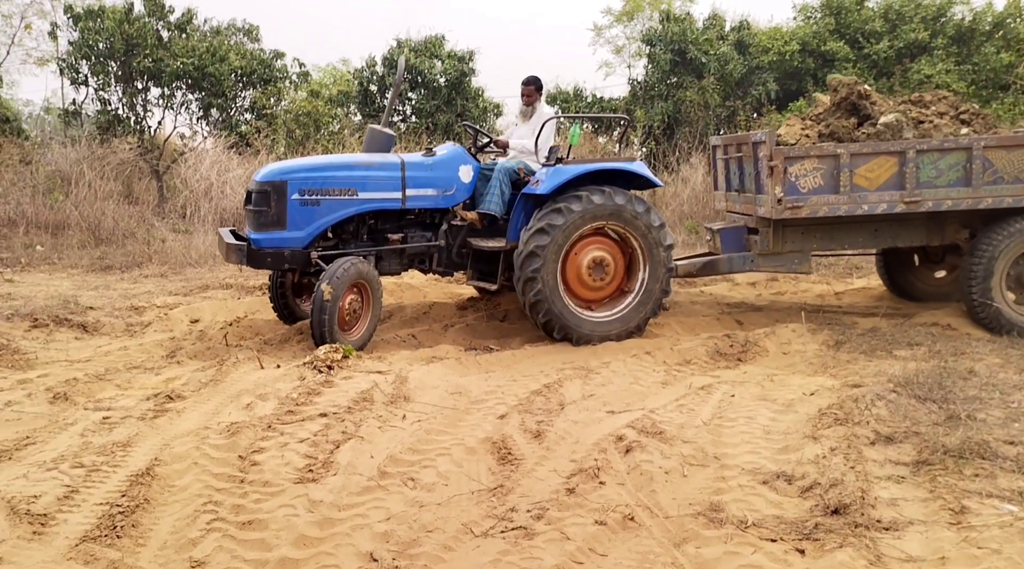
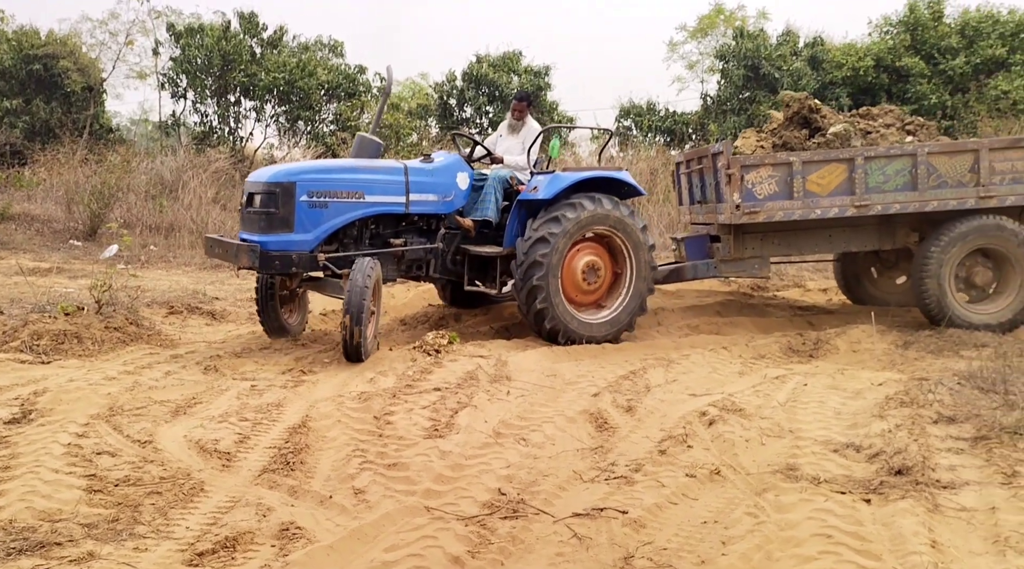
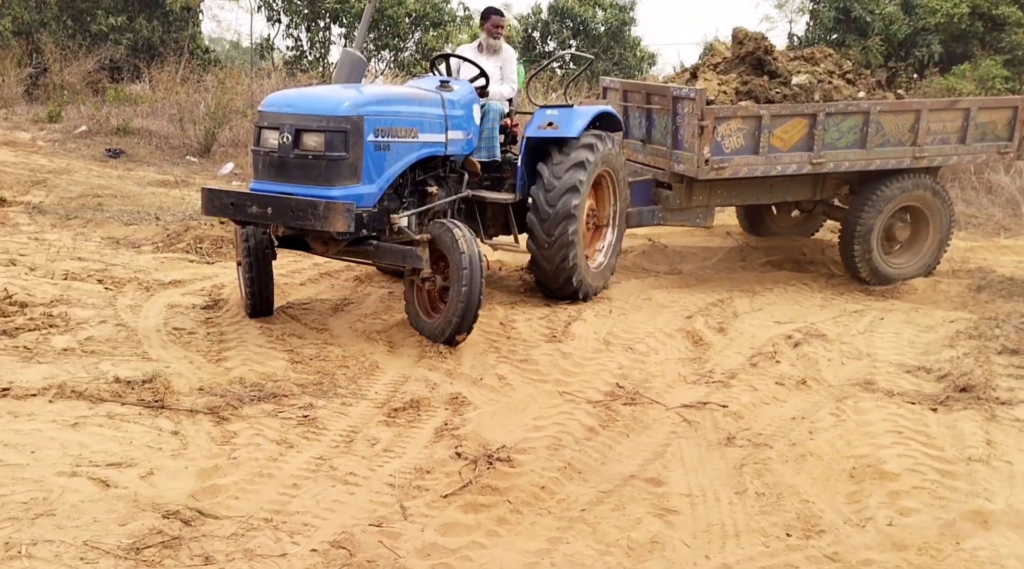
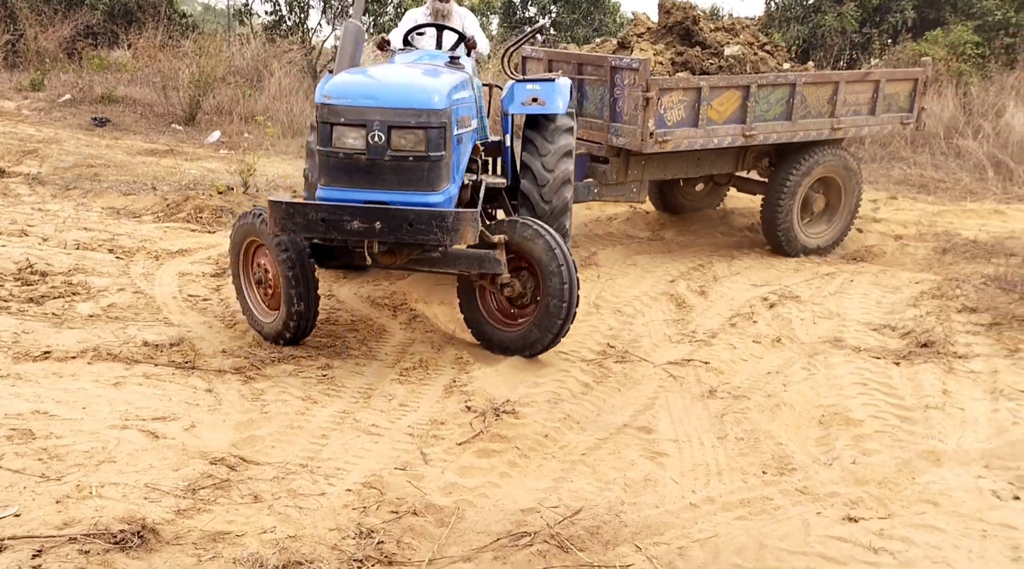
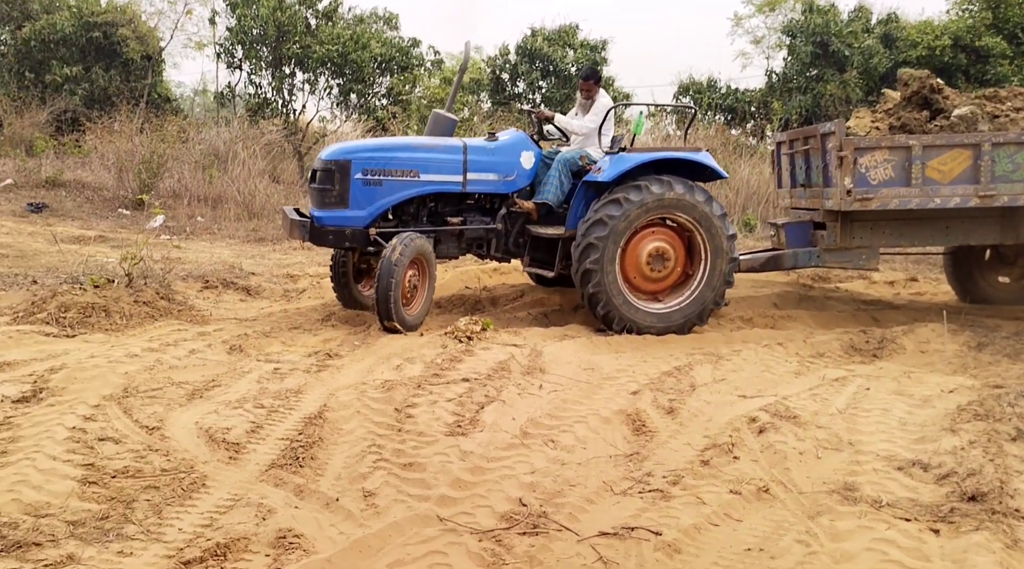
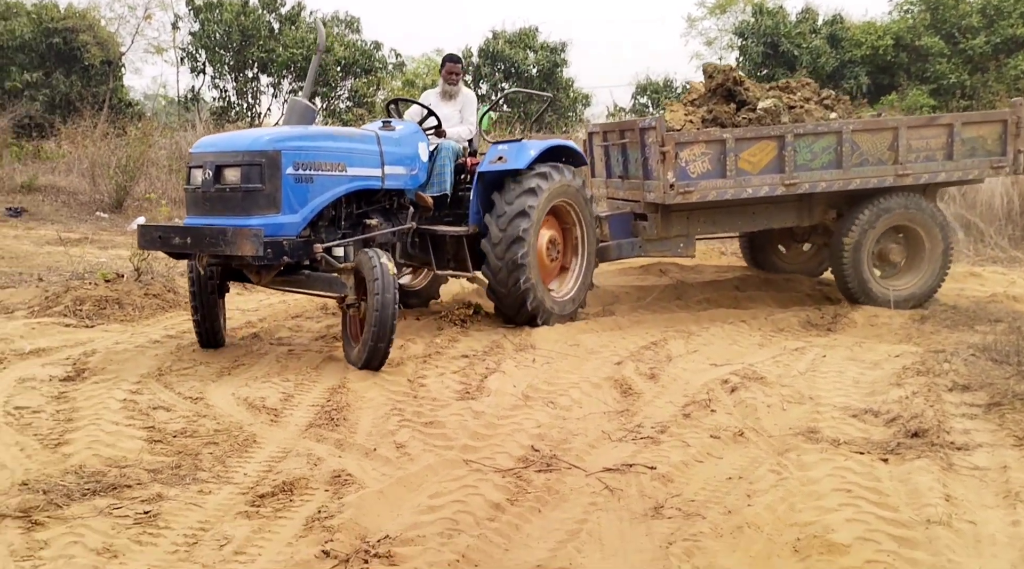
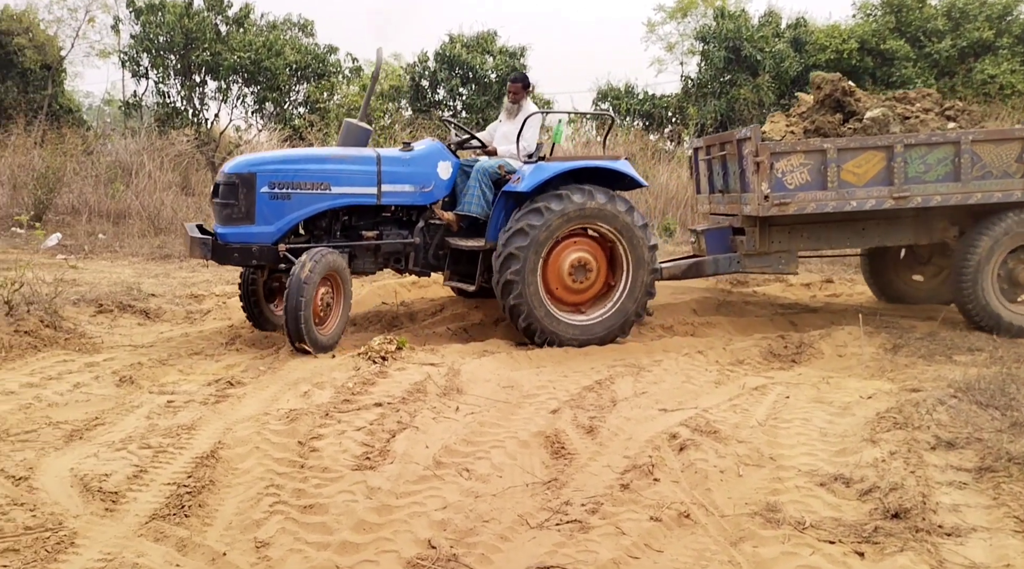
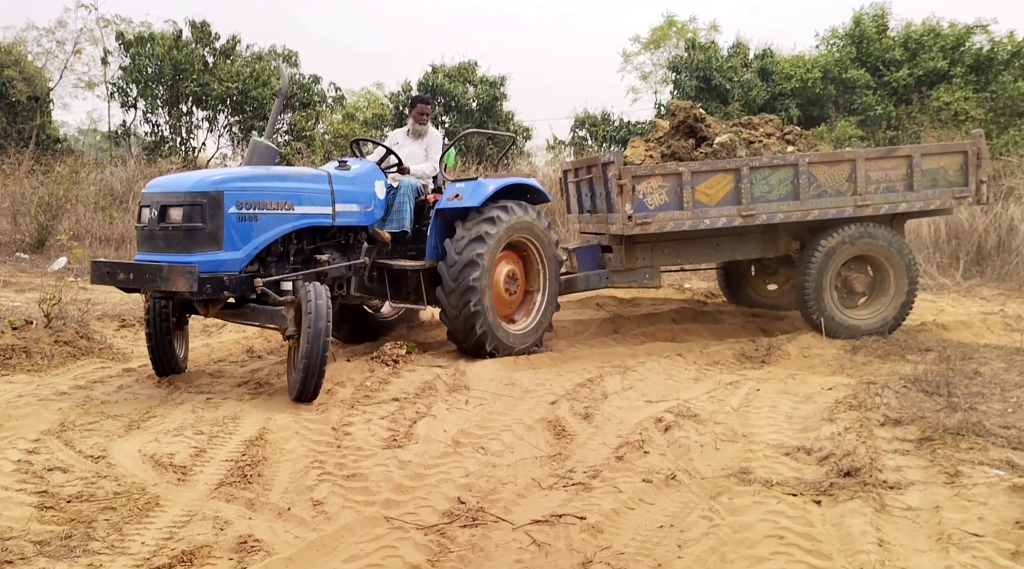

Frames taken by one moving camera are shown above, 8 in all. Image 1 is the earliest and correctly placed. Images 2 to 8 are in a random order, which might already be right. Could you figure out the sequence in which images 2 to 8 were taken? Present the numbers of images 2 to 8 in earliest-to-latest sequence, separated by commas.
7, 5, 2, 8, 6, 3, 4
